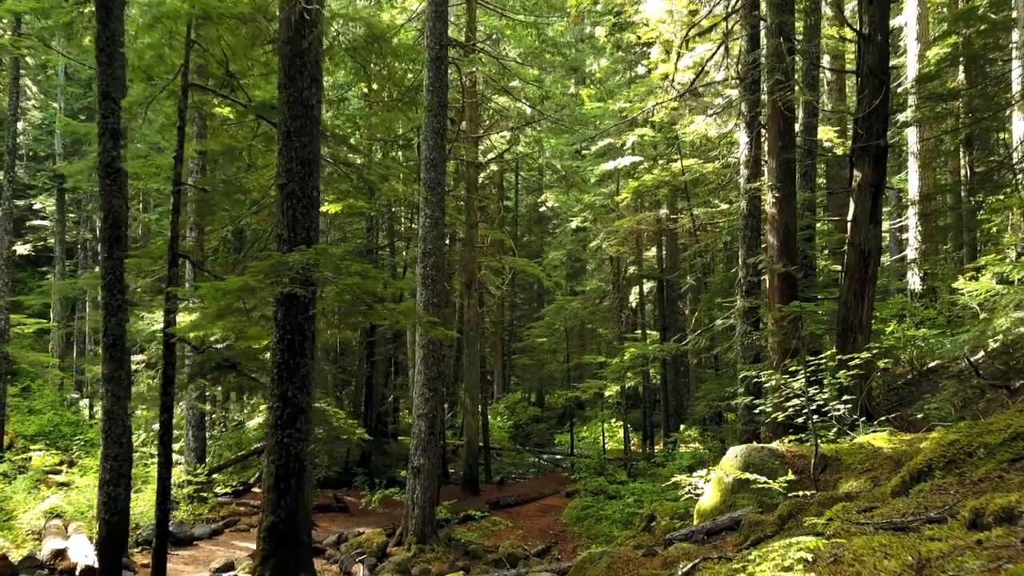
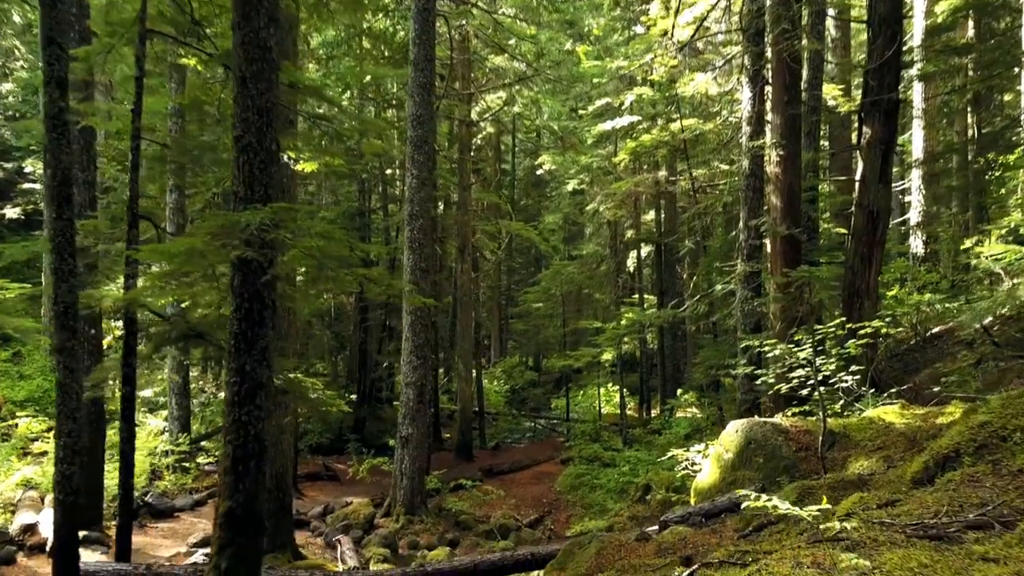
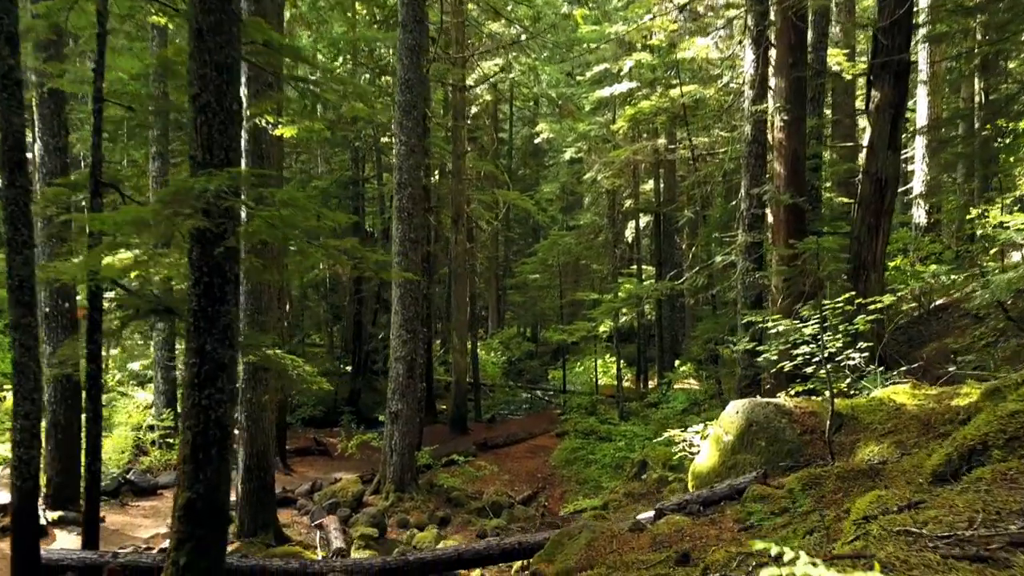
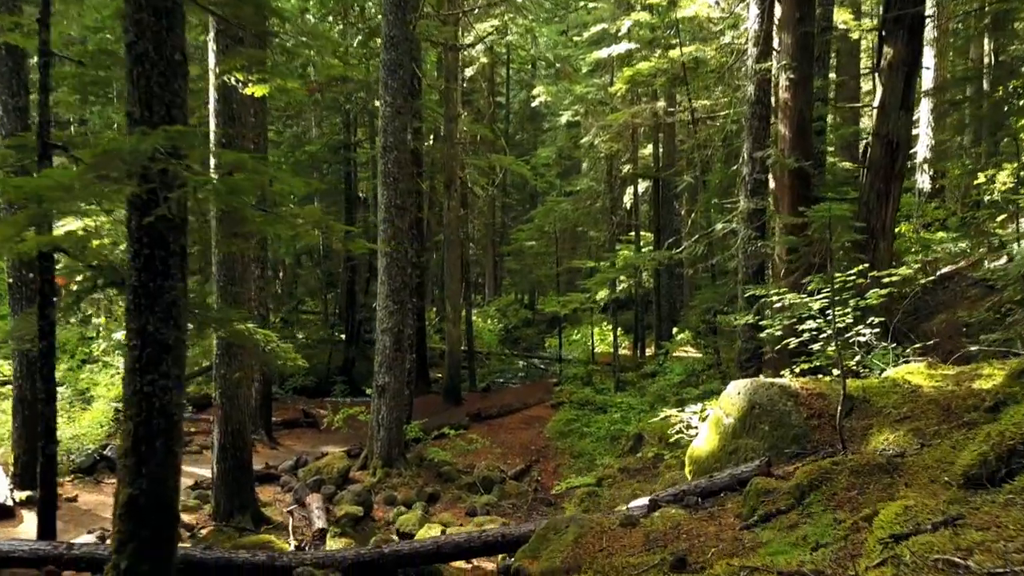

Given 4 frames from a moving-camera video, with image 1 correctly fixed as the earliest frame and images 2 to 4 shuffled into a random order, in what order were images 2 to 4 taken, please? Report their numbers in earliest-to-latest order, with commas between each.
2, 3, 4
